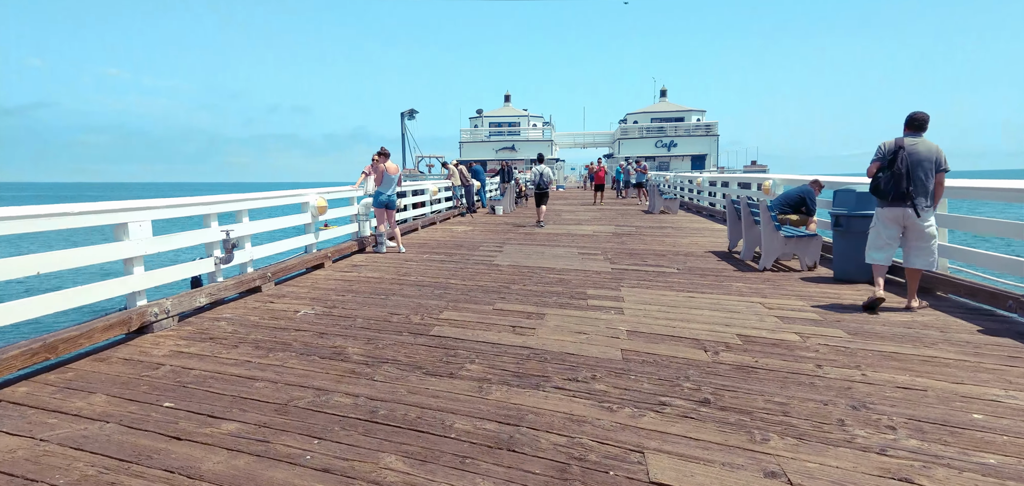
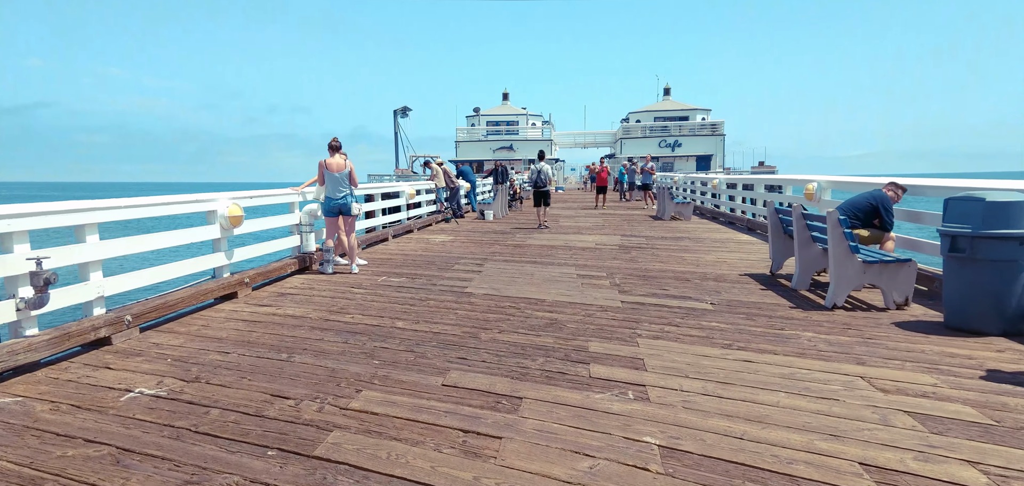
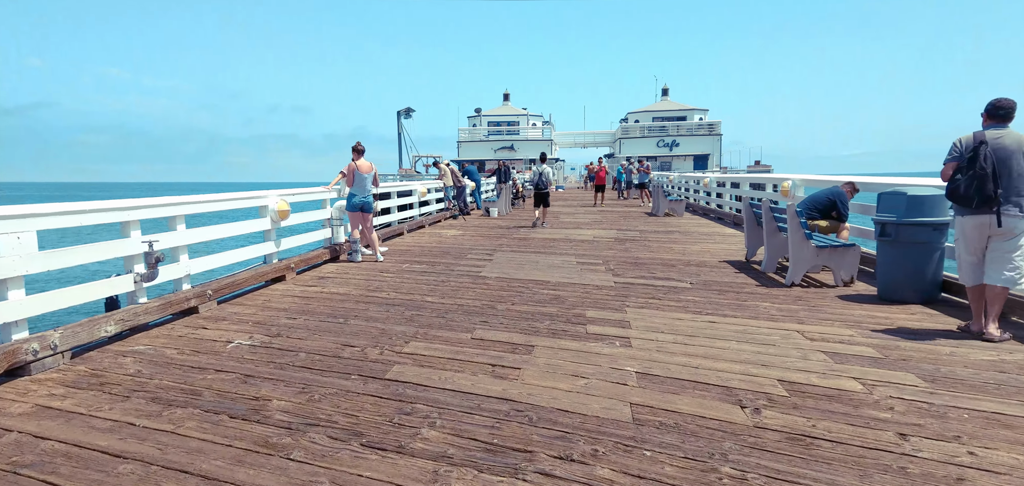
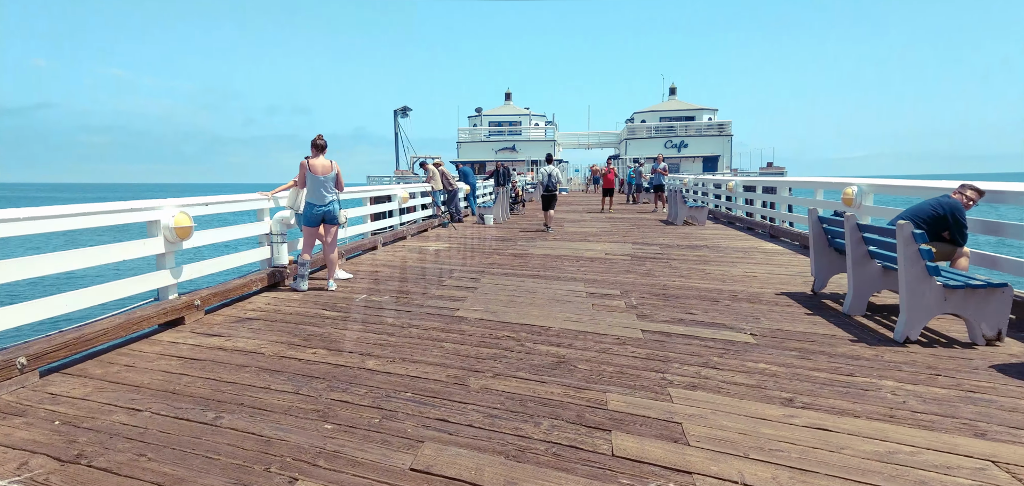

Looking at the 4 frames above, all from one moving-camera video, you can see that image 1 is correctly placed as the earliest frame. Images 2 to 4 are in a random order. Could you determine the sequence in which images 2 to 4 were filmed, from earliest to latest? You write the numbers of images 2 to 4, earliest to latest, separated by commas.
3, 2, 4
